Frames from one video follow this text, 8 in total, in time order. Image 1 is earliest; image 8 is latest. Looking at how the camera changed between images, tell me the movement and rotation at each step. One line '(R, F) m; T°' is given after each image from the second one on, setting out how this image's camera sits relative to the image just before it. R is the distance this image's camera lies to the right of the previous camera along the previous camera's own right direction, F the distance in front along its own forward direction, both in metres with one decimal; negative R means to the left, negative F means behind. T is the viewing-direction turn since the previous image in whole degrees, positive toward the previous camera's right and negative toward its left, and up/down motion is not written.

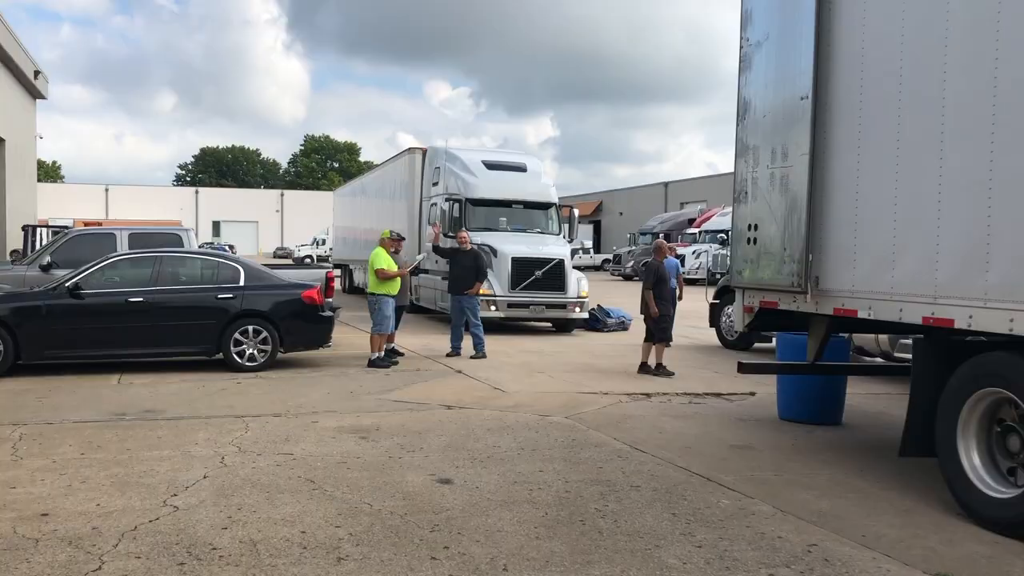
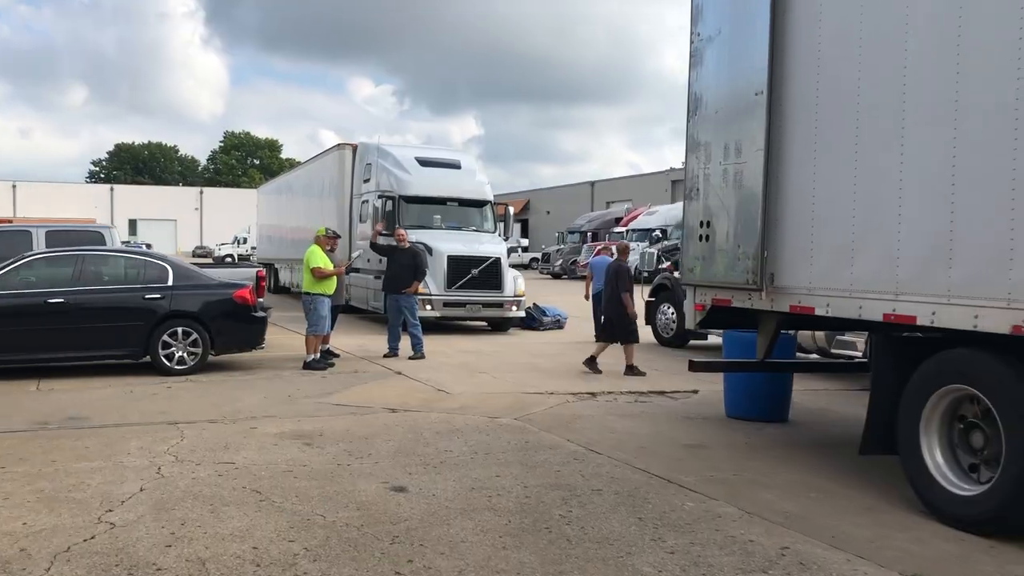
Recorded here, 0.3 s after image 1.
(-0.2, +0.2) m; +5°
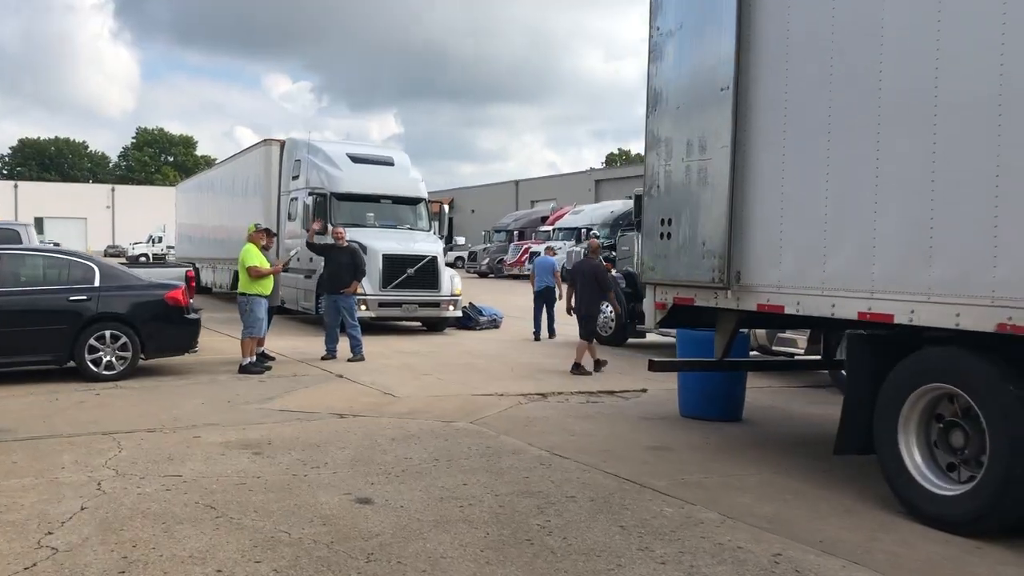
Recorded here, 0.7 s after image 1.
(-0.3, +0.2) m; +5°
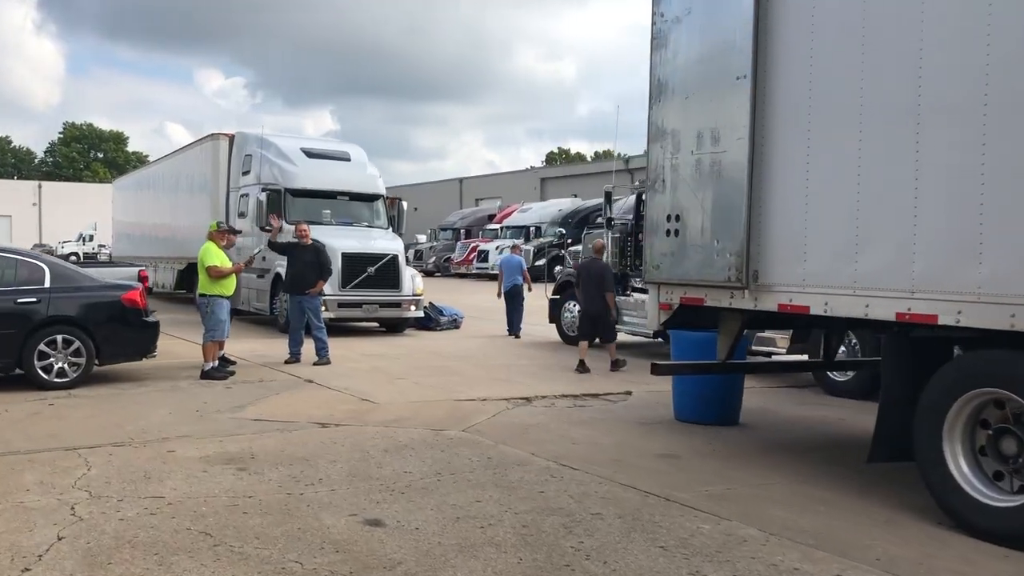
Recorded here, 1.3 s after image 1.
(-0.4, +0.4) m; +4°
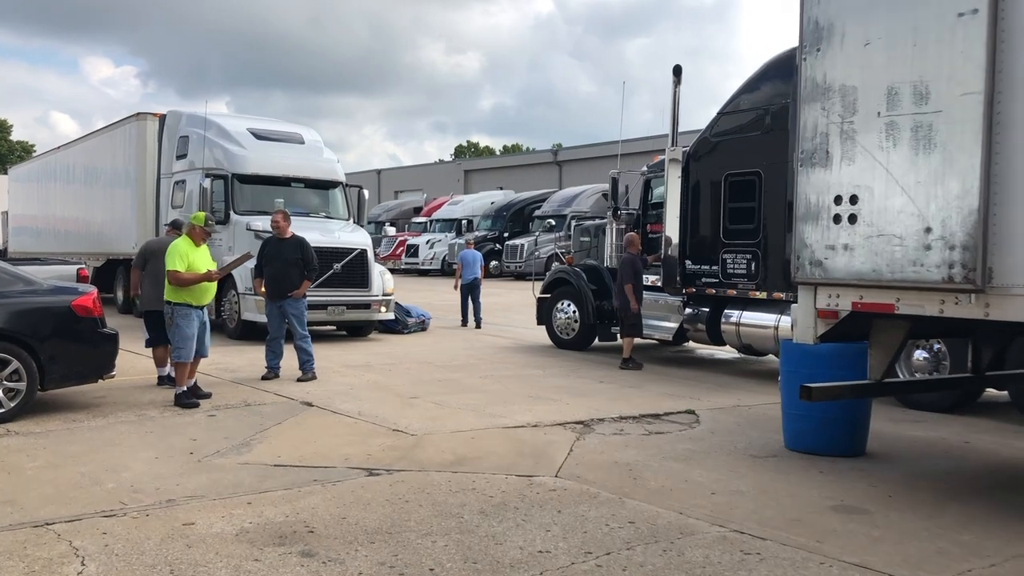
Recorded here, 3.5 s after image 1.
(-1.2, +1.7) m; +6°
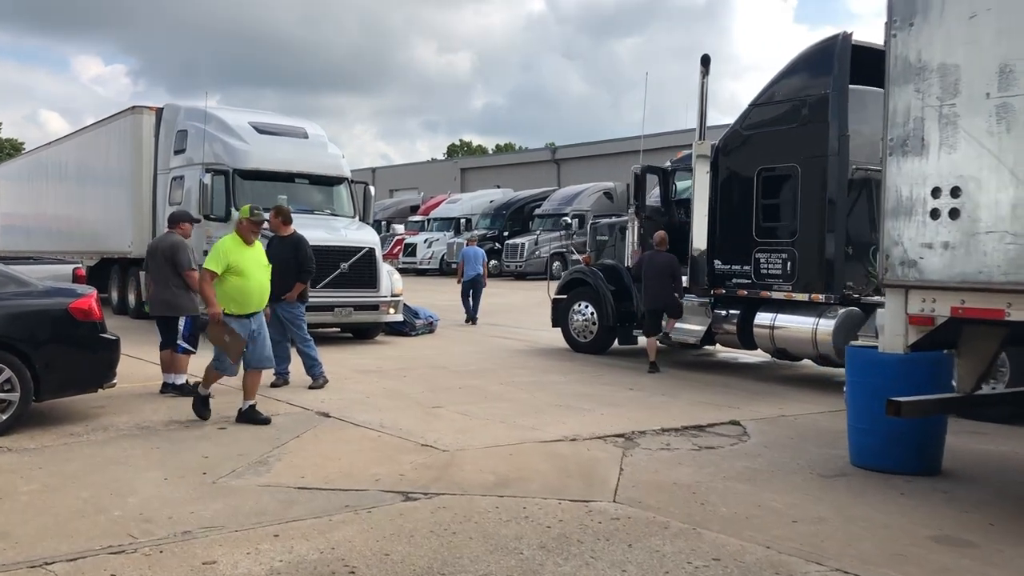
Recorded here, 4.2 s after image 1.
(-0.3, +0.6) m; +1°
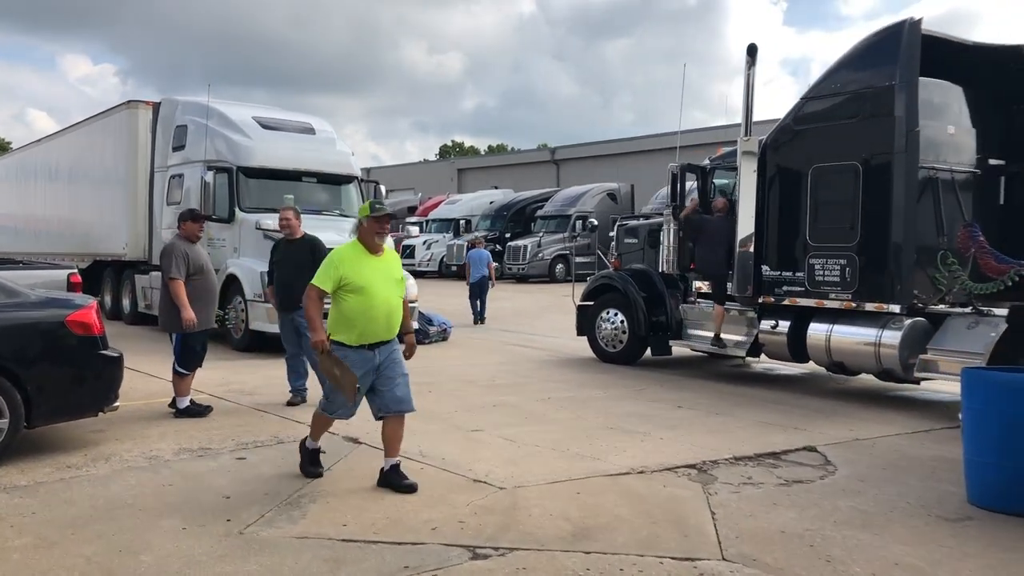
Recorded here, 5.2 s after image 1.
(-0.4, +0.8) m; +1°
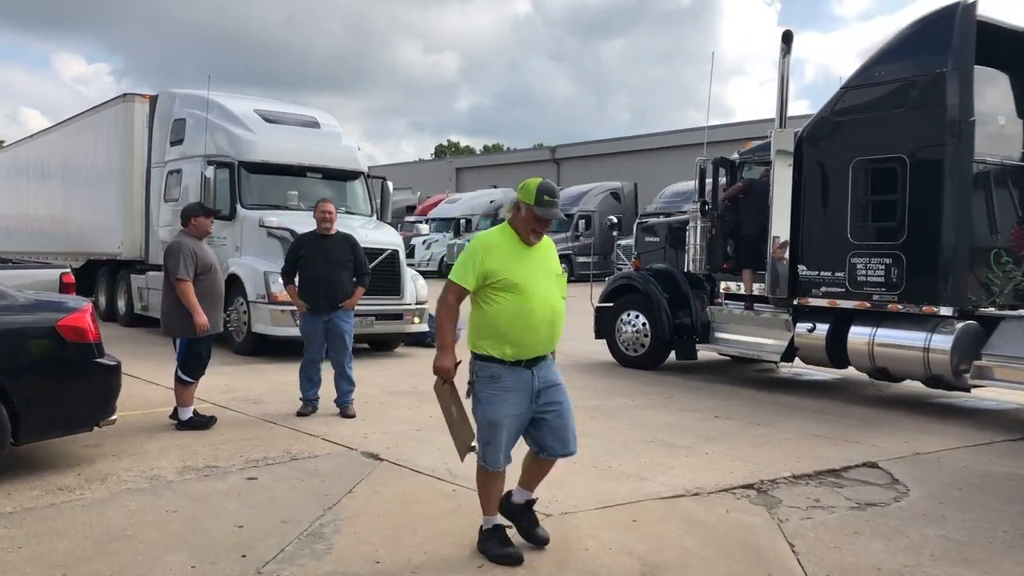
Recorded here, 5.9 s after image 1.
(-0.3, +0.6) m; 0°
